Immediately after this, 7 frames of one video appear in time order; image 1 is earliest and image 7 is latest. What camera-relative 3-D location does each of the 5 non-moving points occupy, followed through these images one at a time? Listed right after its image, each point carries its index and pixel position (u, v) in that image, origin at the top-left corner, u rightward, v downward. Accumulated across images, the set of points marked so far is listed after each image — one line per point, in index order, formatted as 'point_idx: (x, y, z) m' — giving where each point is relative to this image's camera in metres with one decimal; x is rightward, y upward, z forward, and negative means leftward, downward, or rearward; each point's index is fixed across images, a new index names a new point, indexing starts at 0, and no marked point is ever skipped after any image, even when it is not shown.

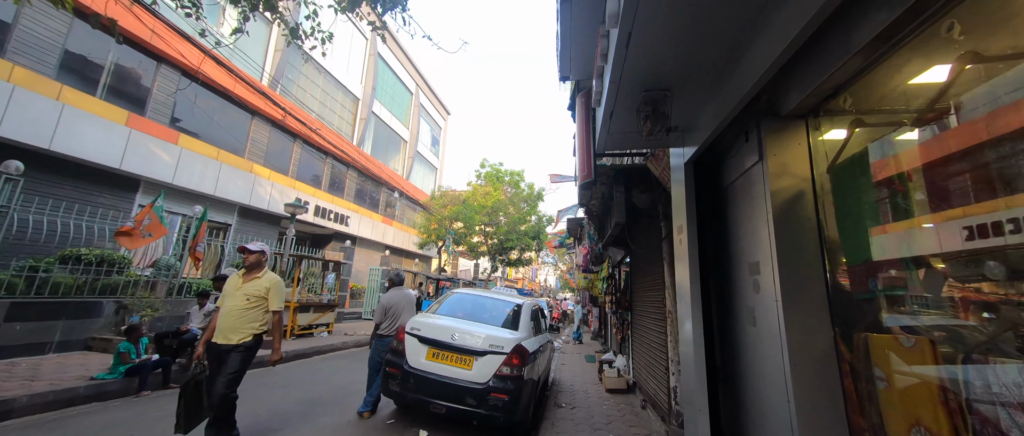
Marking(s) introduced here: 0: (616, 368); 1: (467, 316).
0: (+1.9, -2.8, +6.6) m
1: (-0.6, -1.3, +4.6) m
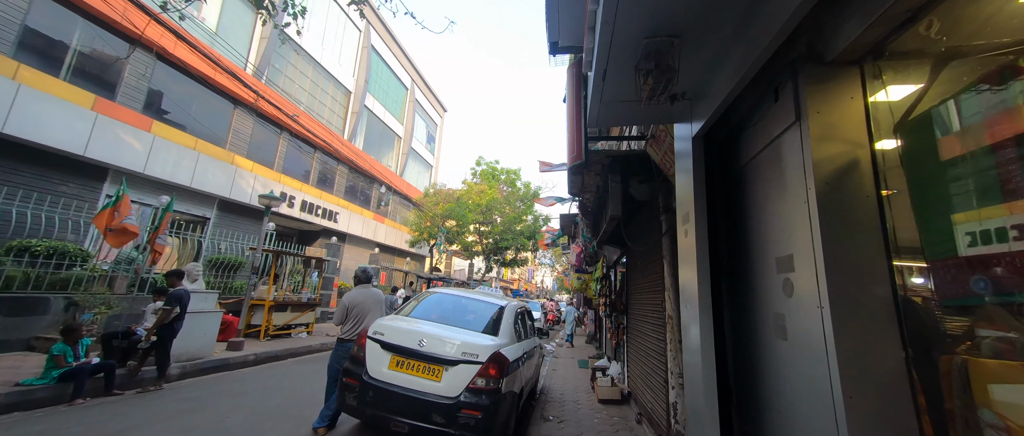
0: (+1.7, -2.7, +6.1) m
1: (-0.8, -1.2, +4.1) m
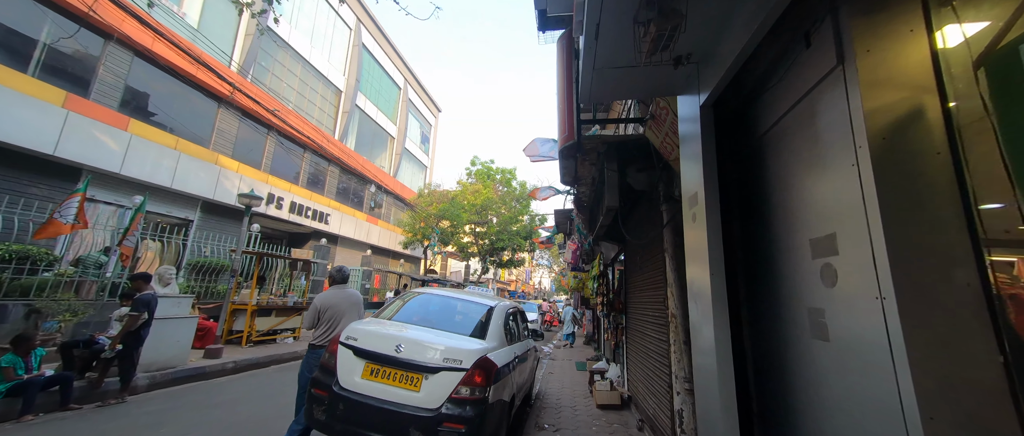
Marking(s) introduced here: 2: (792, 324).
0: (+1.6, -2.6, +5.8) m
1: (-0.9, -1.1, +3.8) m
2: (+1.2, -0.5, +1.6) m
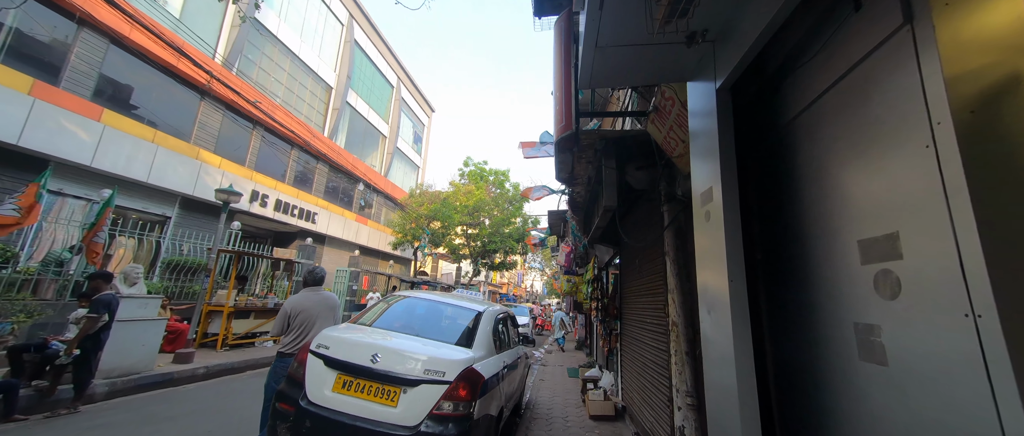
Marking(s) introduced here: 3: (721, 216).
0: (+1.4, -2.6, +5.6) m
1: (-1.0, -1.1, +3.5) m
2: (+1.2, -0.4, +1.3) m
3: (+0.9, 0.0, +1.6) m
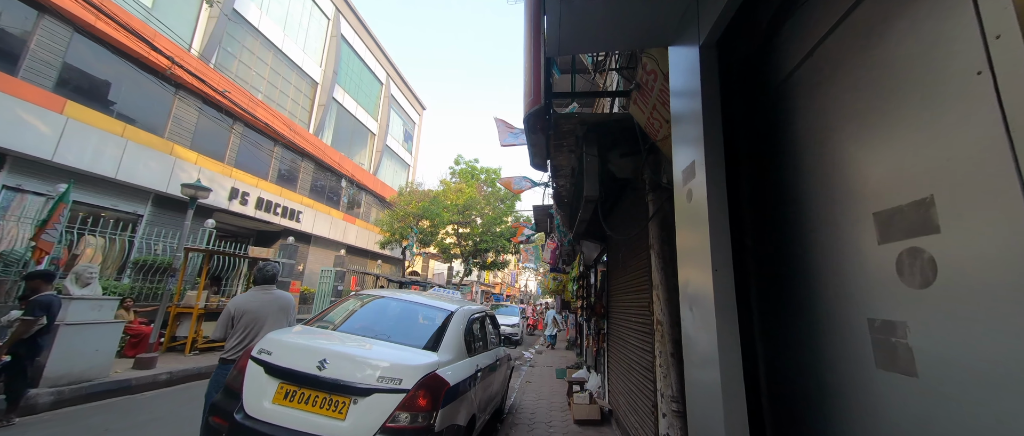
0: (+1.1, -2.6, +5.3) m
1: (-1.3, -1.0, +3.2) m
2: (+1.0, -0.4, +1.1) m
3: (+0.7, +0.1, +1.3) m
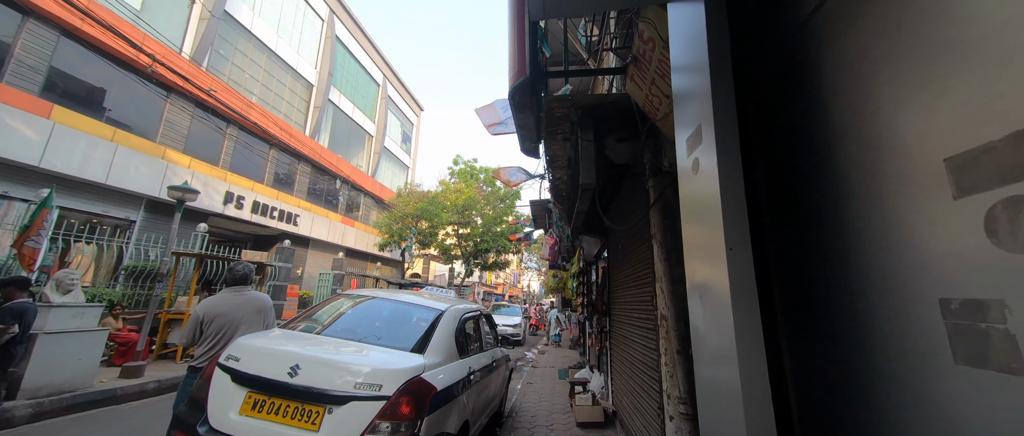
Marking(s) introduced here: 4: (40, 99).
0: (+1.1, -2.5, +5.1) m
1: (-1.3, -0.9, +3.0) m
2: (+0.9, -0.3, +0.8) m
3: (+0.6, +0.2, +1.1) m
4: (-10.4, +2.6, +7.9) m
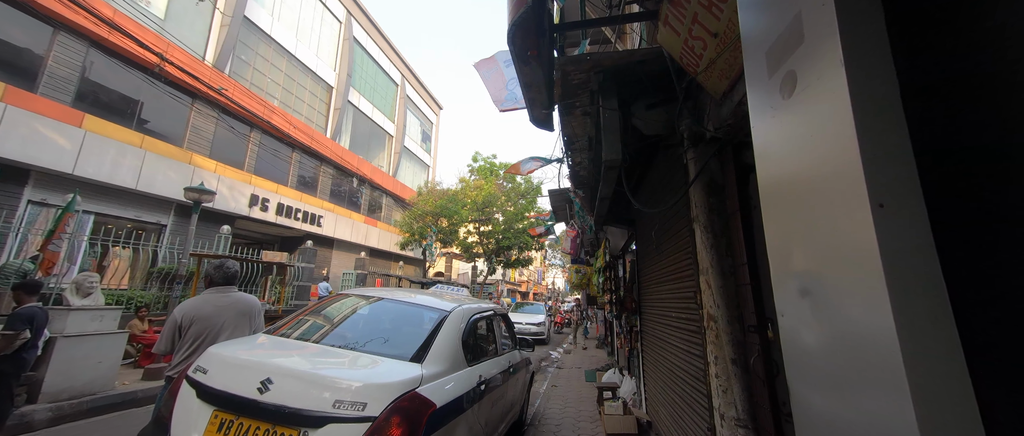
0: (+1.4, -2.3, +4.6) m
1: (-1.2, -0.9, +2.7) m
2: (+0.8, -0.2, +0.4) m
3: (+0.6, +0.3, +0.7) m
4: (-10.0, +2.5, +8.1) m
